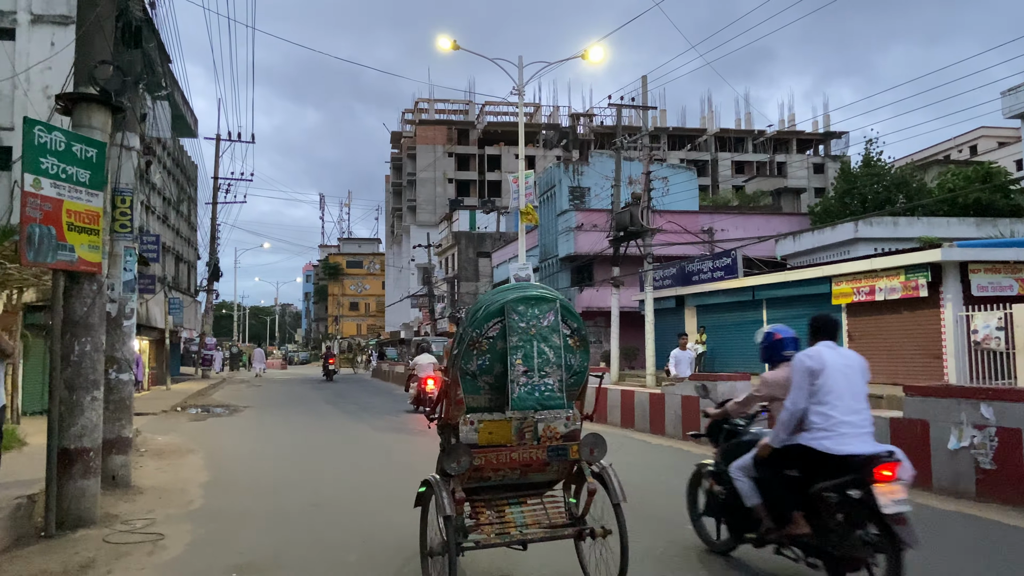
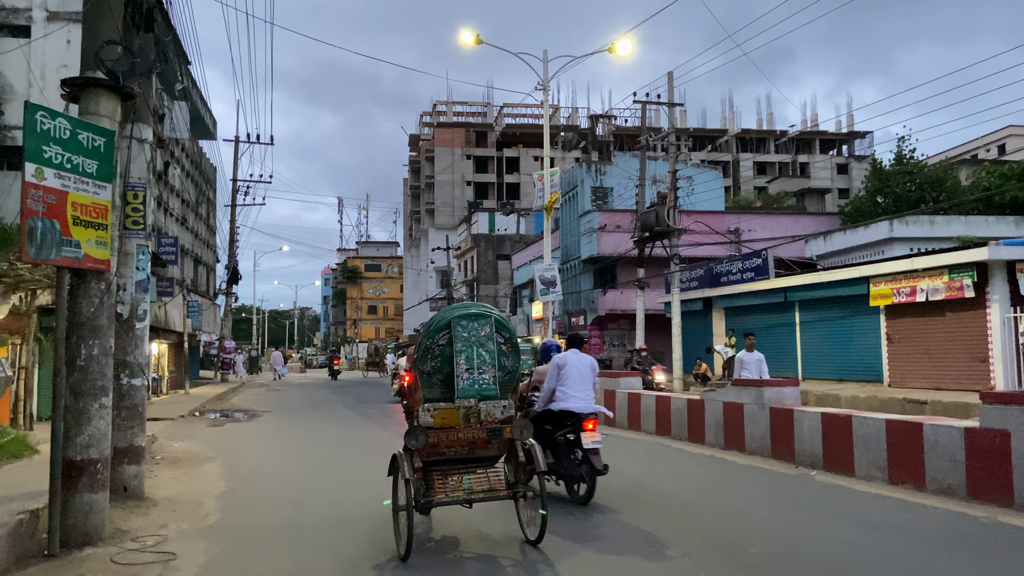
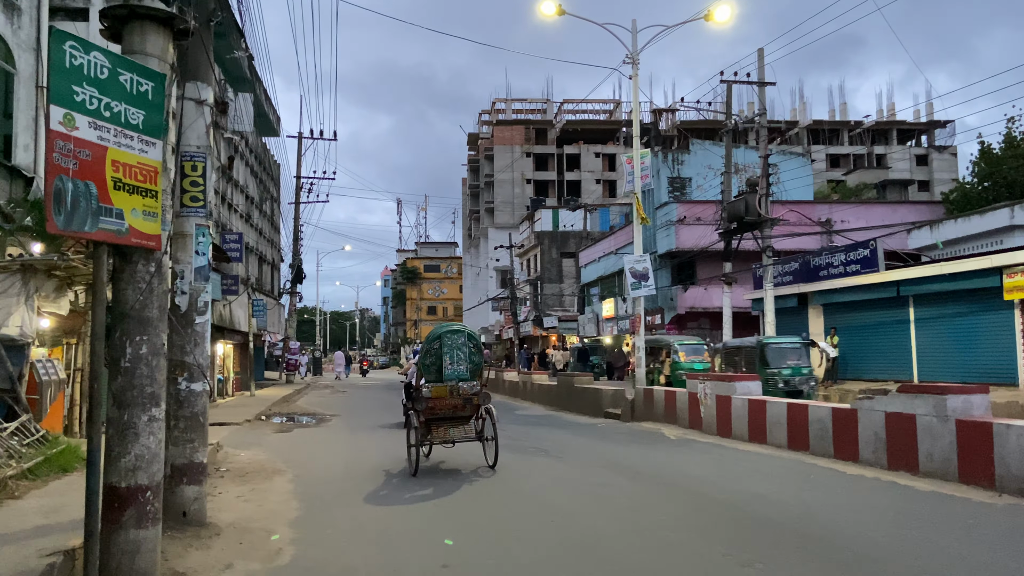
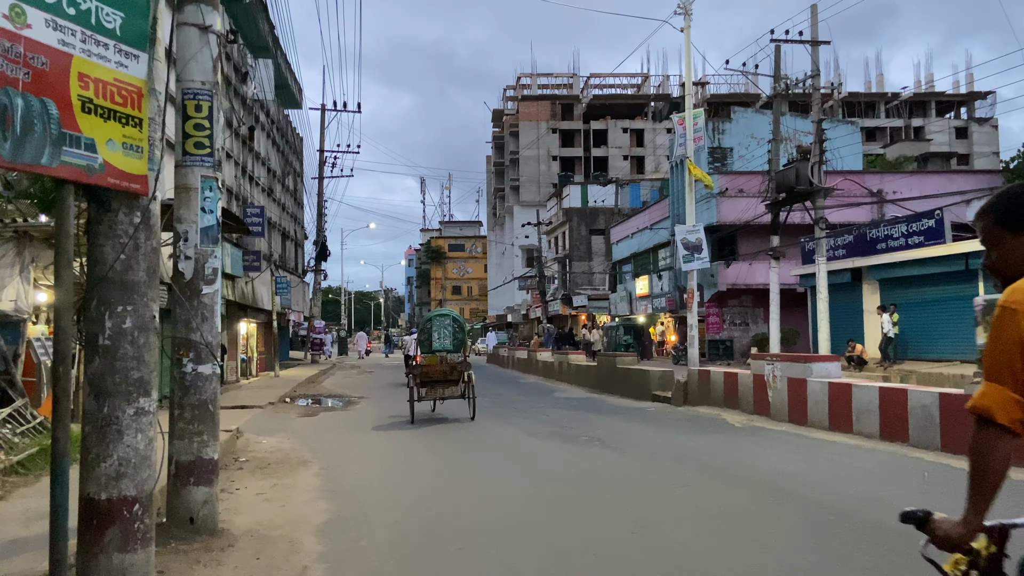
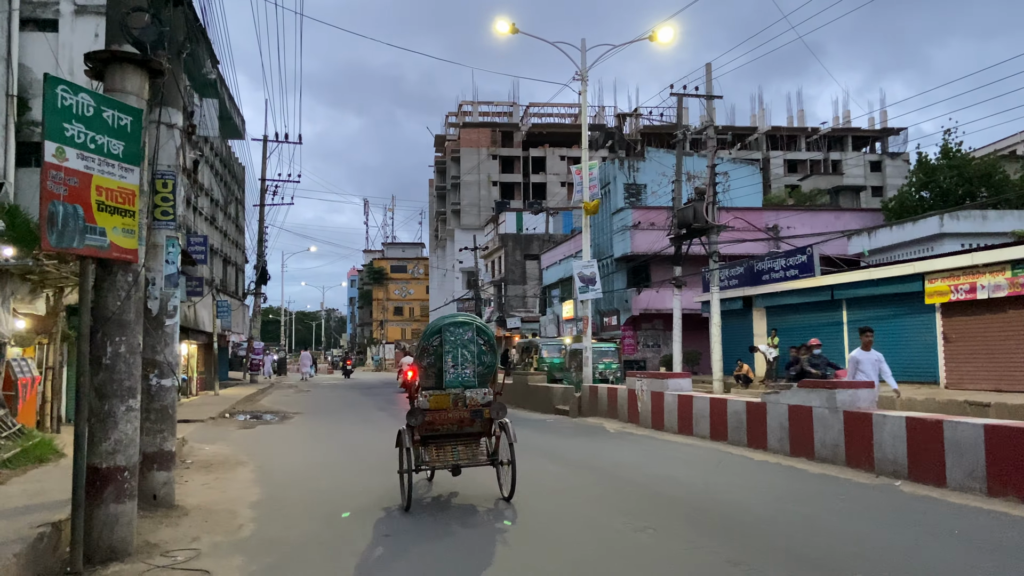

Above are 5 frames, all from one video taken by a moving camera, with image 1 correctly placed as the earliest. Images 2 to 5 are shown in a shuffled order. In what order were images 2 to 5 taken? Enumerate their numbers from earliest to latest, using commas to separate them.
2, 5, 3, 4
